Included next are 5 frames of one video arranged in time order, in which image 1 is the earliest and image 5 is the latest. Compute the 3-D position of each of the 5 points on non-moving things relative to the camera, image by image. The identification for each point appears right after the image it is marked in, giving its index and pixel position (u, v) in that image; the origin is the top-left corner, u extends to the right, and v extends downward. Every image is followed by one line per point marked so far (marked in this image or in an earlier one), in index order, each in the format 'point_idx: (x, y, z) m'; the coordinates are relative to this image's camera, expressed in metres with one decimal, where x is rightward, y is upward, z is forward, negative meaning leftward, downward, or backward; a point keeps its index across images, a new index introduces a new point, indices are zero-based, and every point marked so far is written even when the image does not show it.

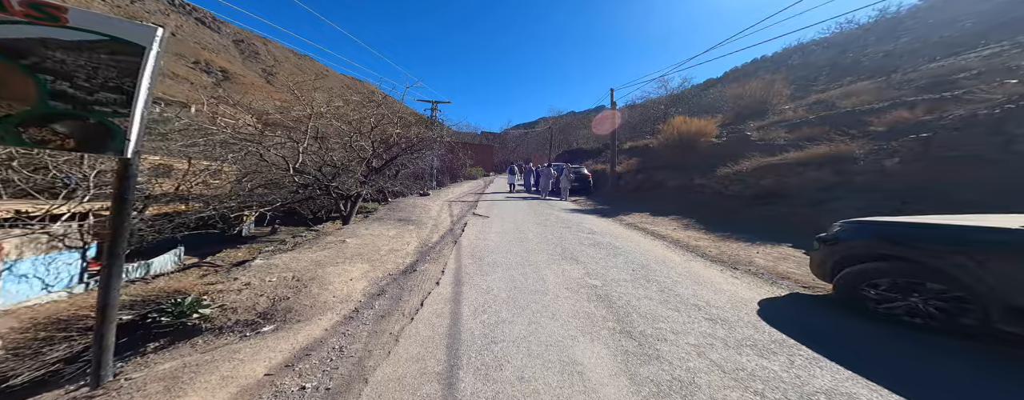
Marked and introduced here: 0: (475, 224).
0: (-1.0, -0.7, +7.5) m
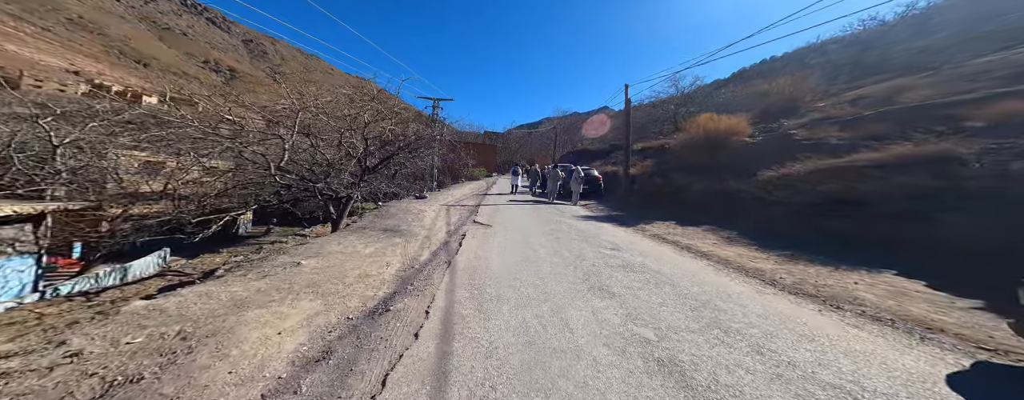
0: (-0.8, -0.9, +6.3) m
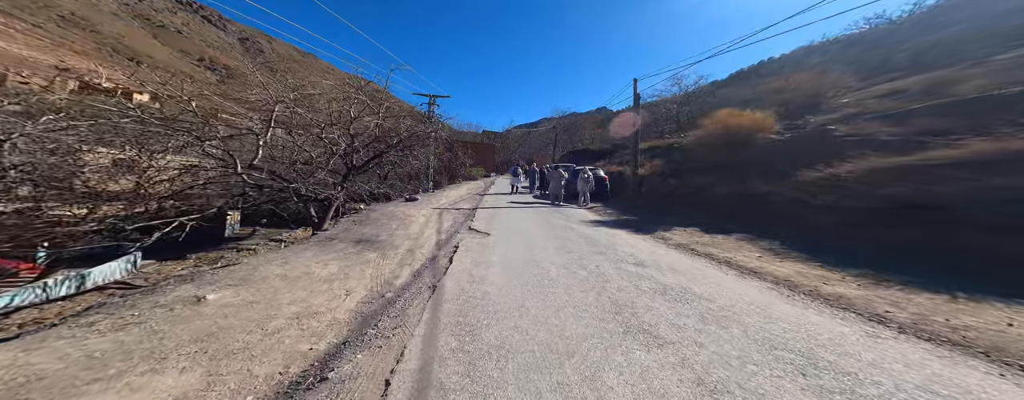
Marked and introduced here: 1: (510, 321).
0: (-0.8, -0.9, +5.3) m
1: (0.0, -1.1, +2.7) m
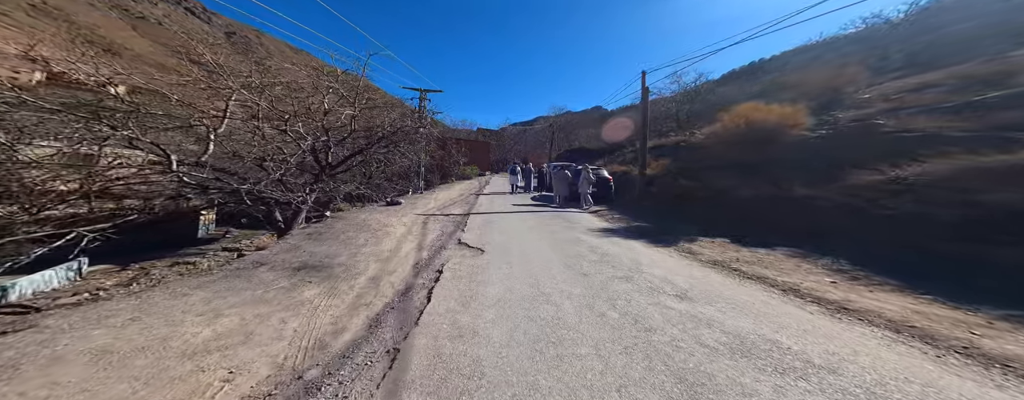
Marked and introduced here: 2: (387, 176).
0: (-0.8, -1.0, +4.0) m
1: (+0.1, -1.2, +1.4) m
2: (-6.3, +1.2, +14.2) m
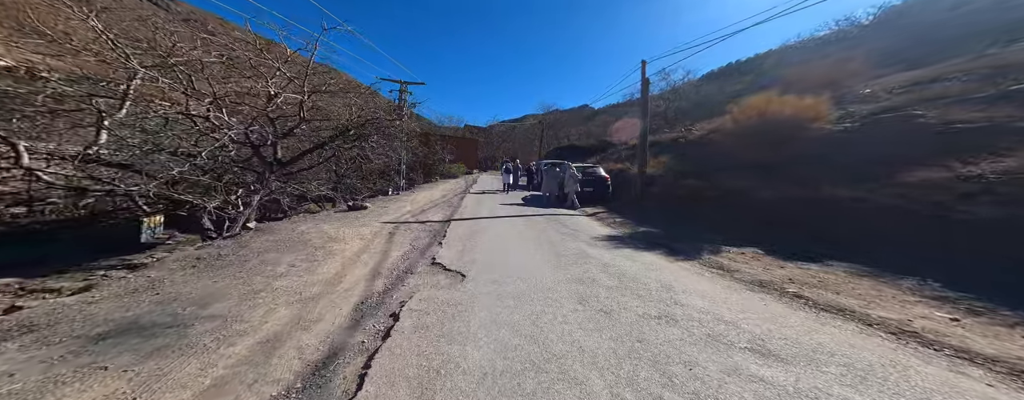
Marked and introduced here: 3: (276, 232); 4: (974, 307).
0: (-0.8, -1.1, +2.7) m
1: (+0.2, -1.3, +0.1) m
2: (-7.0, +1.1, +12.5) m
3: (-3.7, -0.5, +4.4) m
4: (+4.8, -1.1, +2.9) m
